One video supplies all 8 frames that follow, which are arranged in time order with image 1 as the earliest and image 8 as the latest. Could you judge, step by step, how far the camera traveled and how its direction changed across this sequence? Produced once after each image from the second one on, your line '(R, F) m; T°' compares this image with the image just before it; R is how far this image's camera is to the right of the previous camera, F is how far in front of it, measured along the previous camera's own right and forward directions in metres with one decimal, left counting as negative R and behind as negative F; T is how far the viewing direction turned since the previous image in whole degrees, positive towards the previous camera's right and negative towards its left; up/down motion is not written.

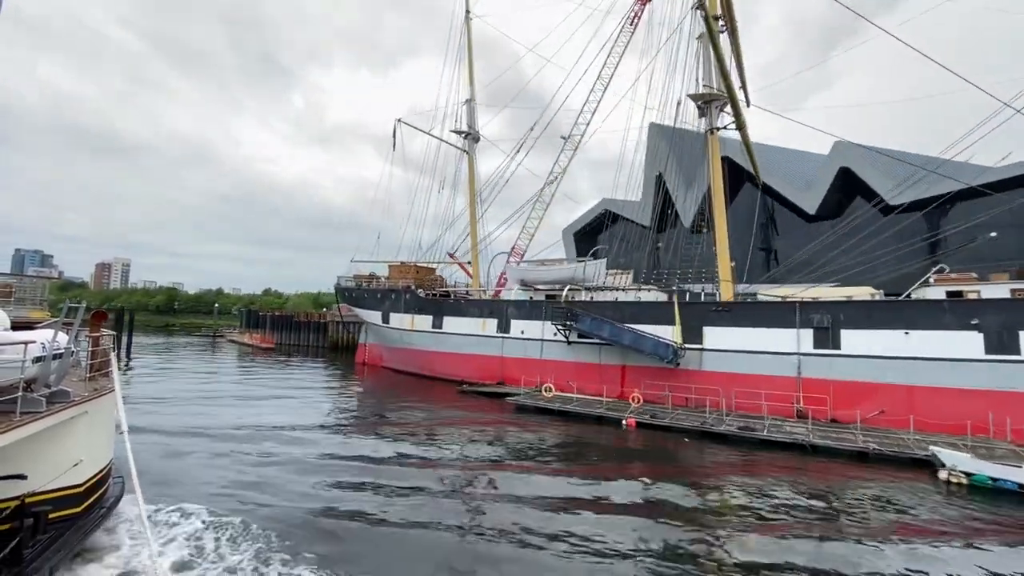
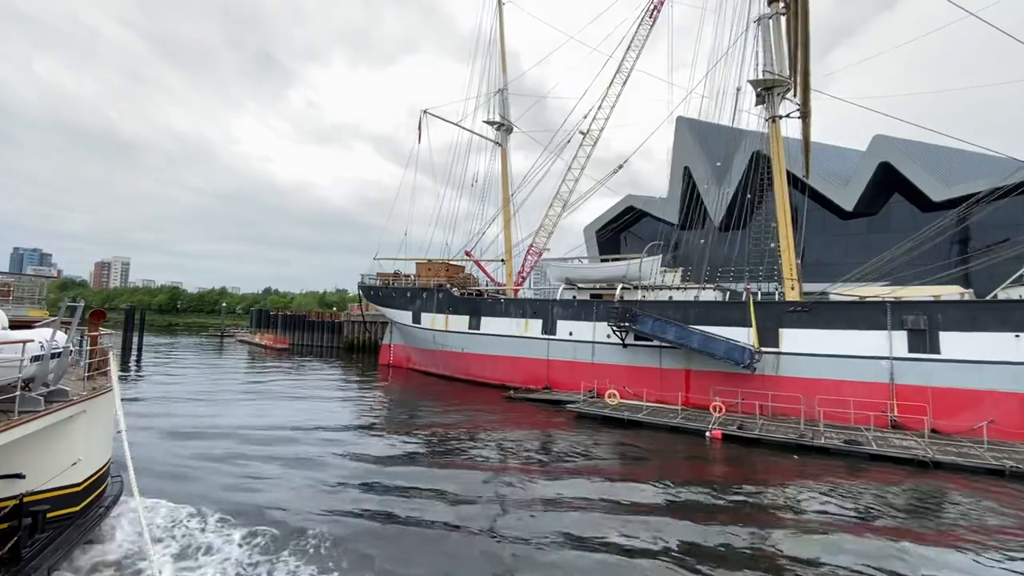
(-1.5, +1.0) m; 0°
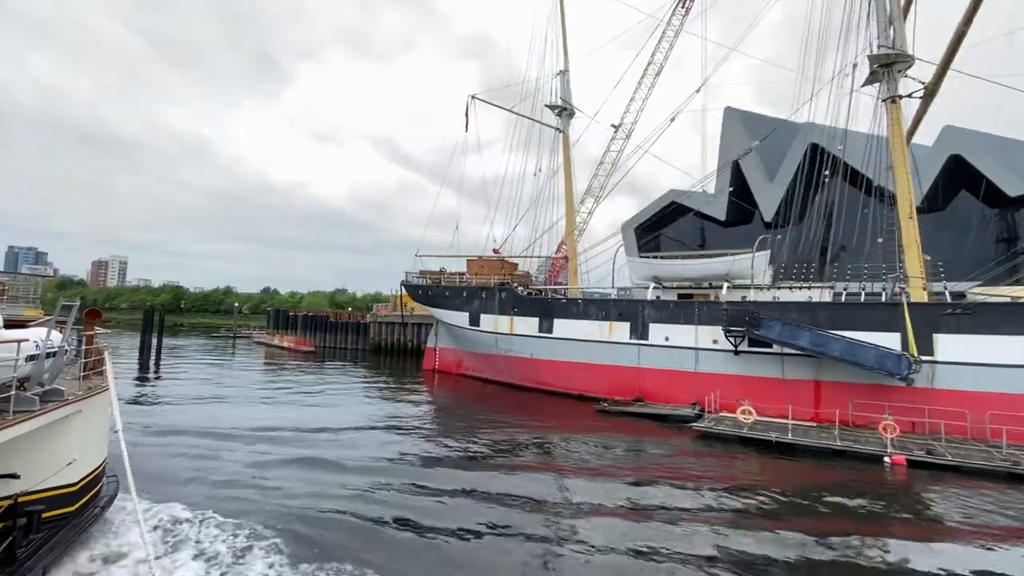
(-2.5, +1.7) m; 0°
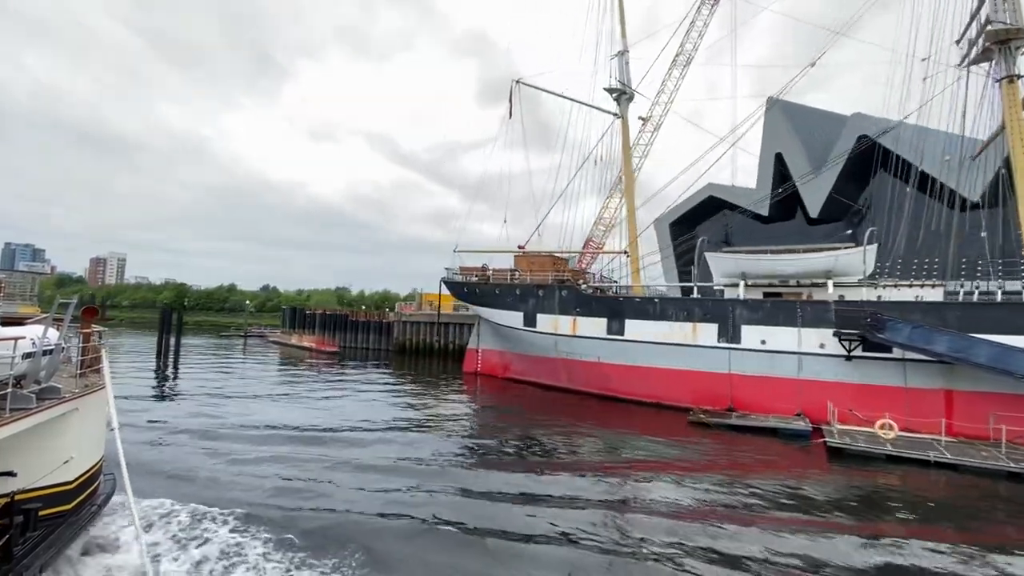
(-2.0, +1.3) m; 0°
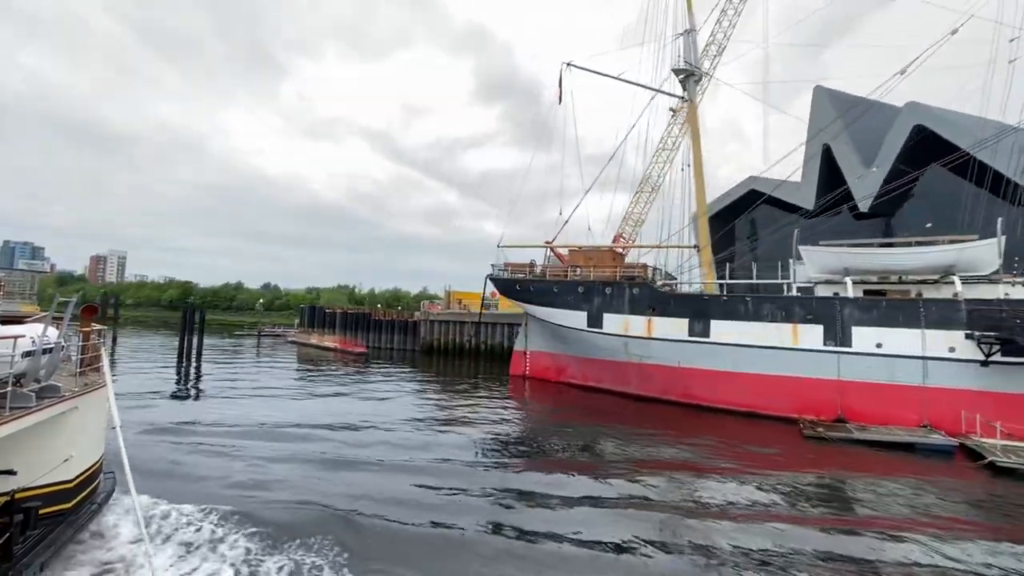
(-1.9, +1.2) m; 0°
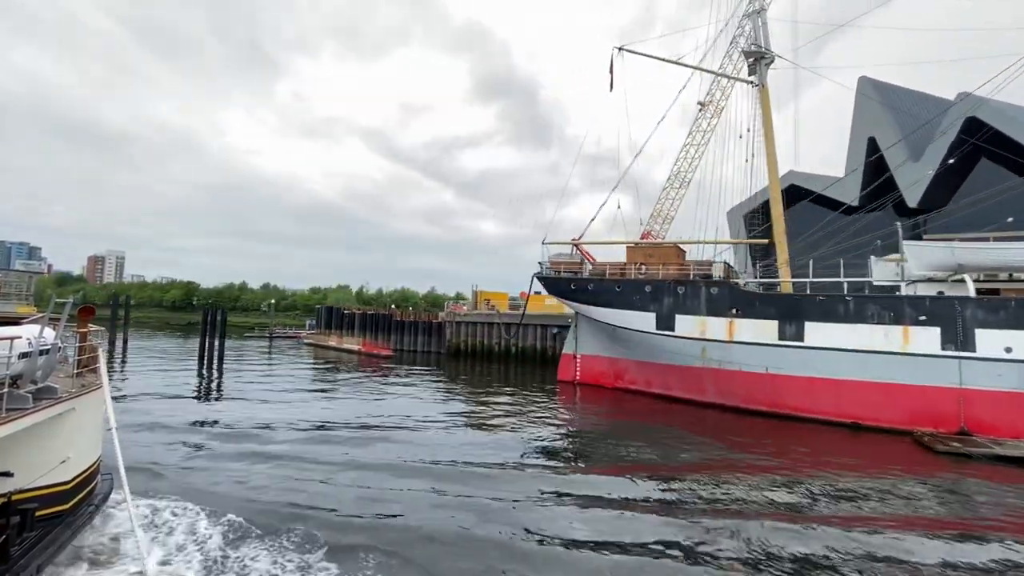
(-1.8, +1.1) m; 0°
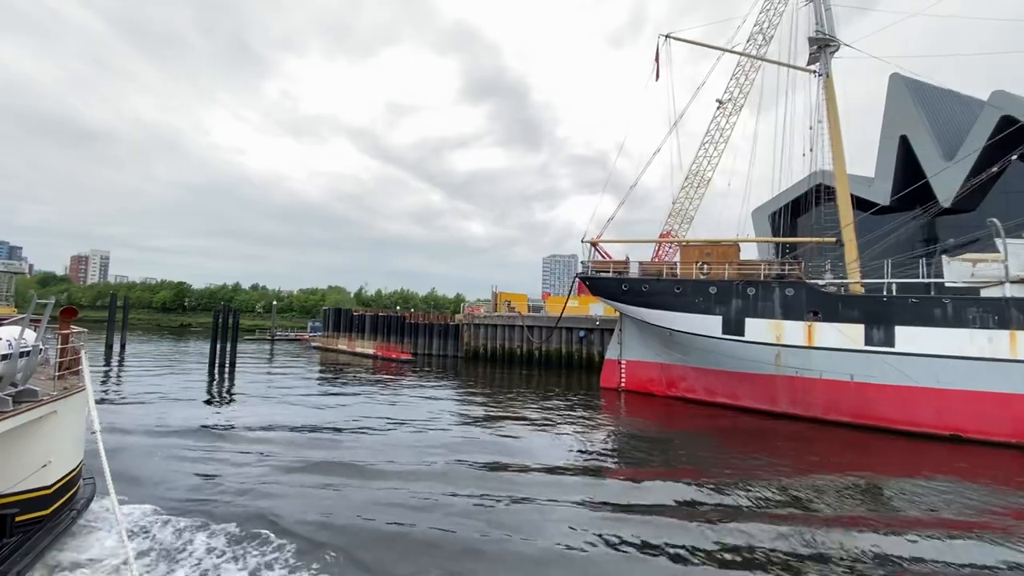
(-1.7, +1.0) m; +1°
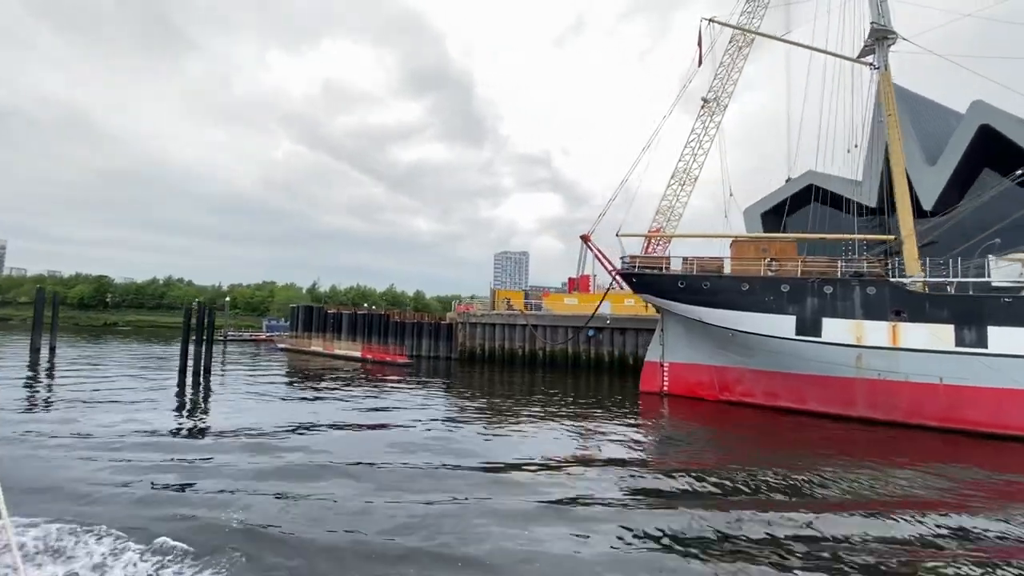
(-2.9, +1.6) m; +7°
